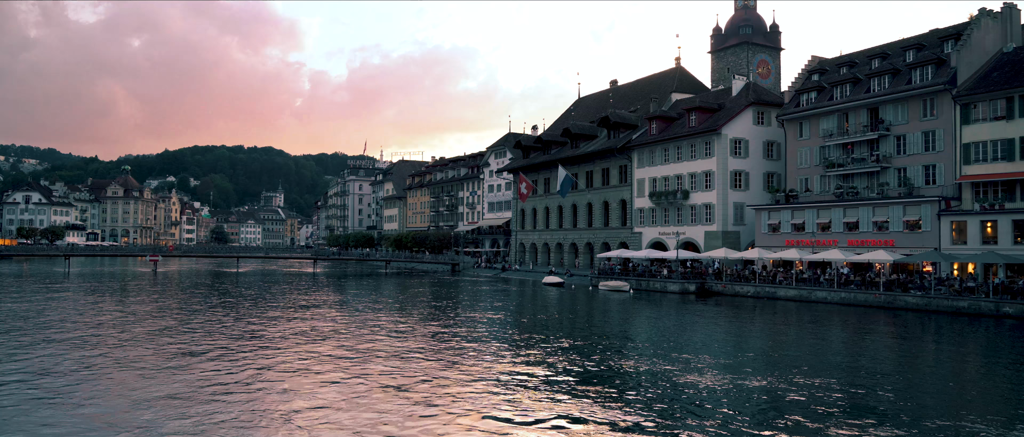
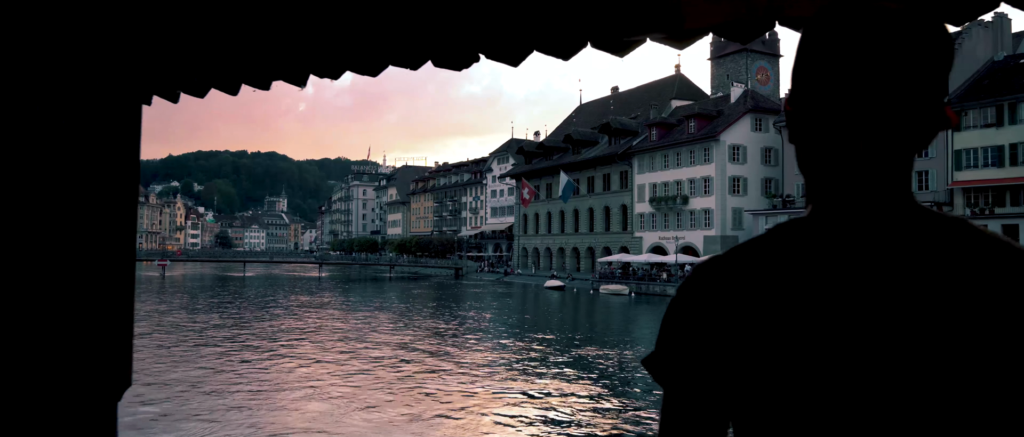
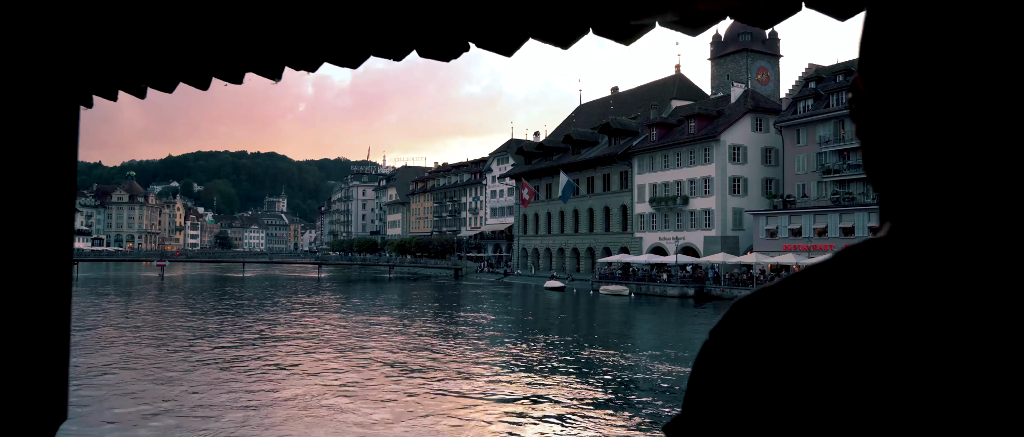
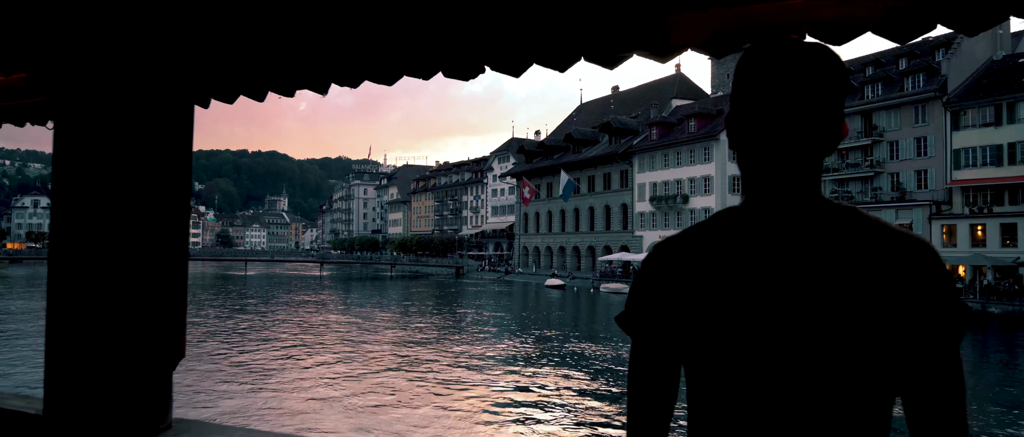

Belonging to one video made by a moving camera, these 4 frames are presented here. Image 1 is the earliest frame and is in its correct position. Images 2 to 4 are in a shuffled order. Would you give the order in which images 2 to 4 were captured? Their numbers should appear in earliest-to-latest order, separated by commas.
3, 2, 4
